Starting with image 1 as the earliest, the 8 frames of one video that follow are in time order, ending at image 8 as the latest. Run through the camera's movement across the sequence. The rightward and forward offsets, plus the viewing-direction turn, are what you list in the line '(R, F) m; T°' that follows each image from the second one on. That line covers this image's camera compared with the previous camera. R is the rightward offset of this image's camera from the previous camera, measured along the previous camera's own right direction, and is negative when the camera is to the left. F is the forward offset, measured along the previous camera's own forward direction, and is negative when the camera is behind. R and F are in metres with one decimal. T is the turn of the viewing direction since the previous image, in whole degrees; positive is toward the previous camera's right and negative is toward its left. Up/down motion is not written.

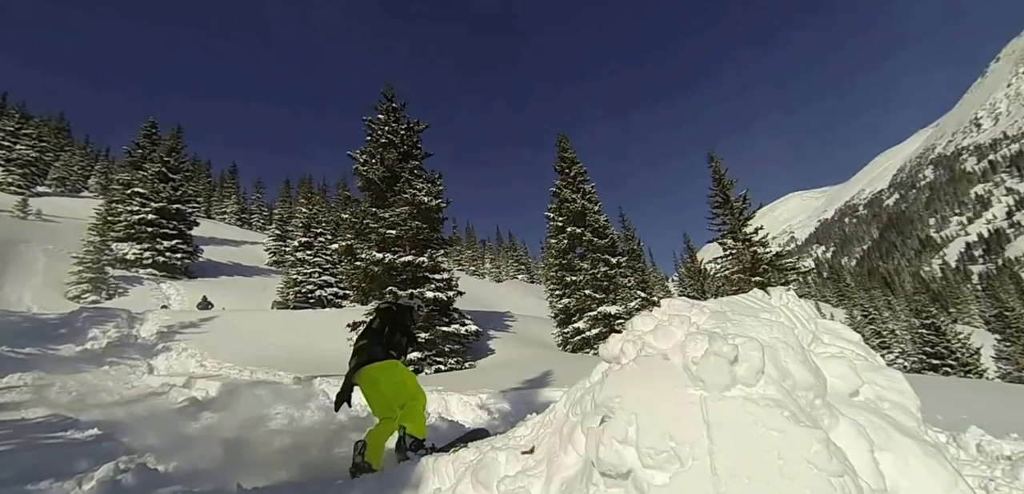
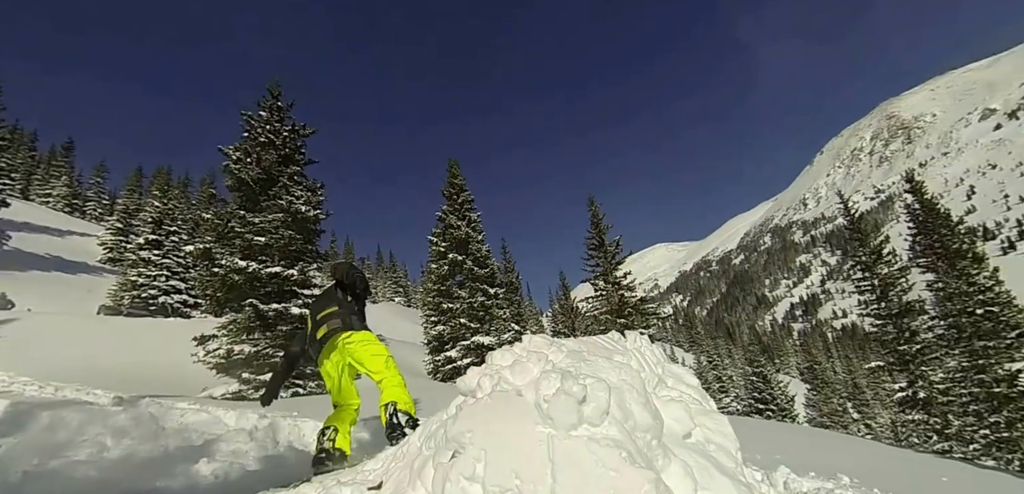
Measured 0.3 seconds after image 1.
(+0.1, 0.0) m; +12°
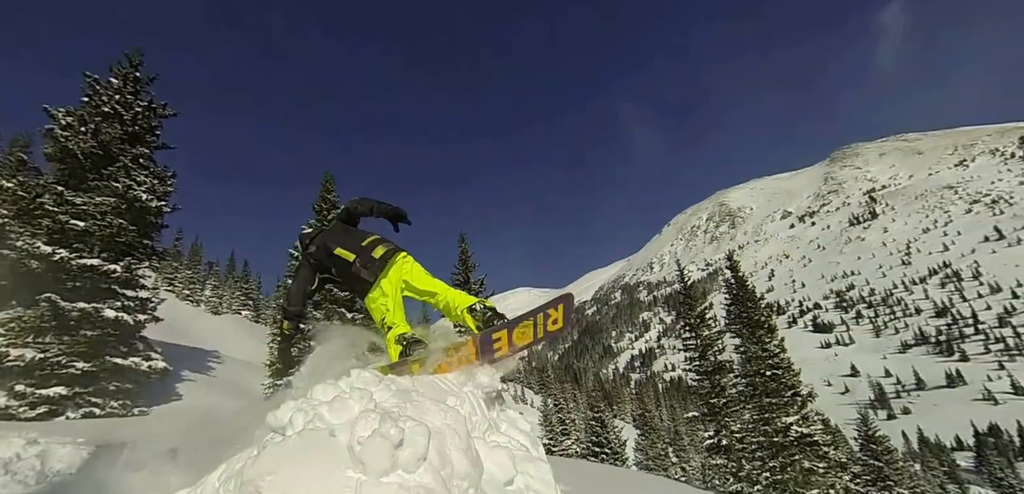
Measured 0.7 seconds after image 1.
(+0.2, 0.0) m; +14°
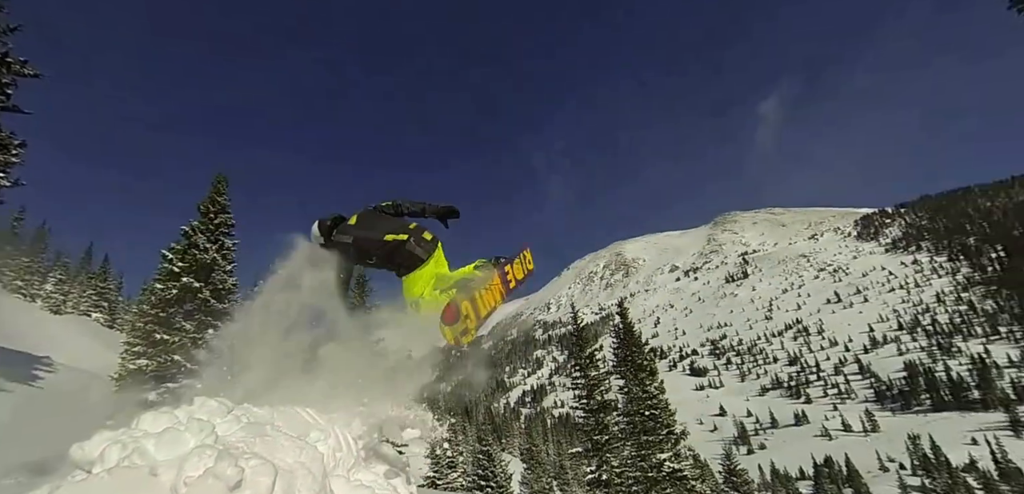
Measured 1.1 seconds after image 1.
(+0.2, +0.2) m; +10°
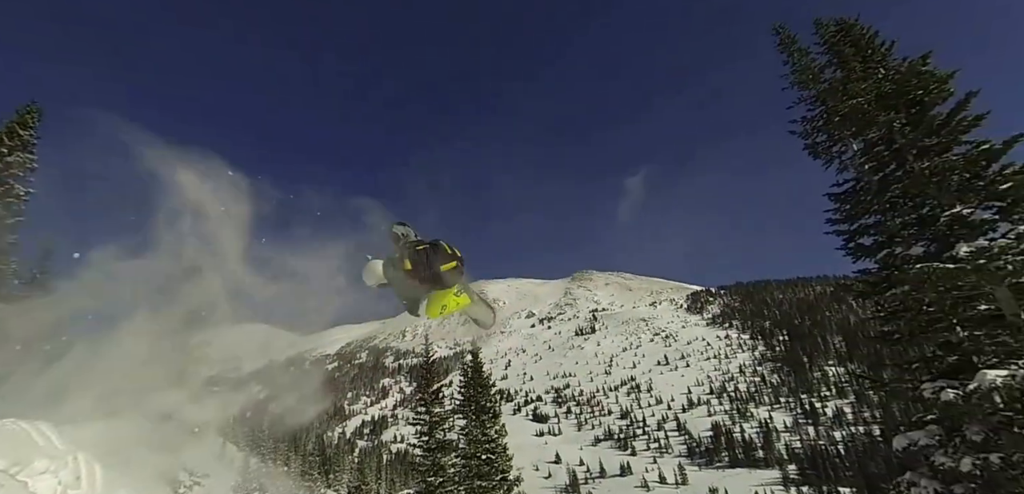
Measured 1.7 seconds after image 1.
(+0.1, +0.8) m; +14°
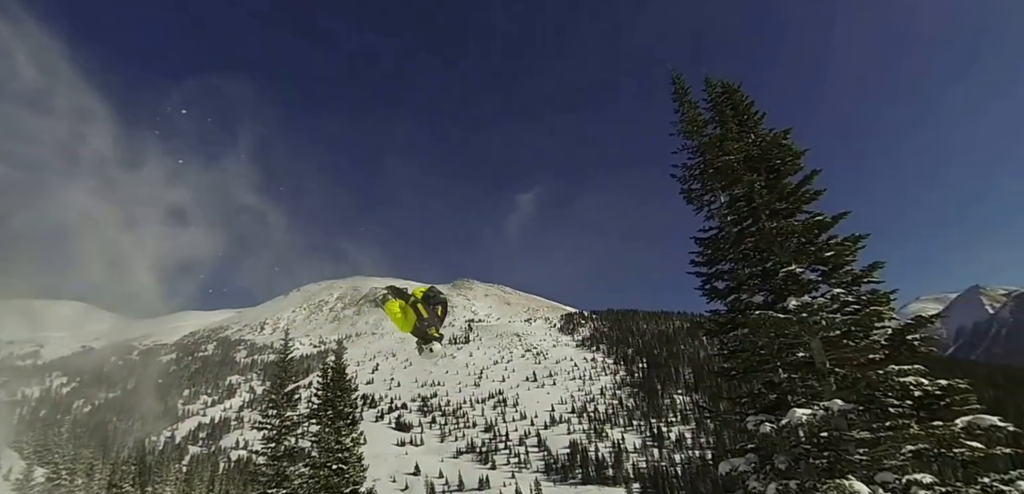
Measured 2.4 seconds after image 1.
(-0.1, +1.2) m; +12°
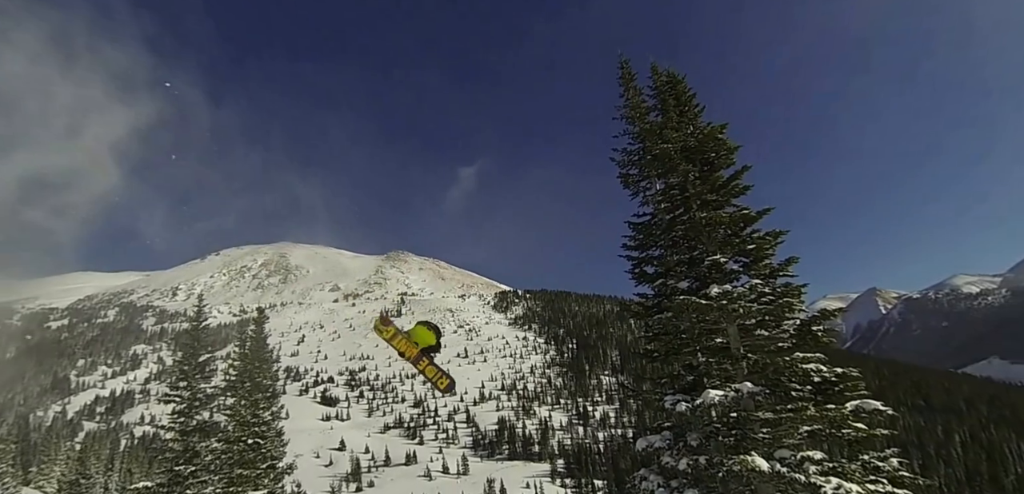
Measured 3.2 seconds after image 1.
(-0.4, +1.2) m; +7°
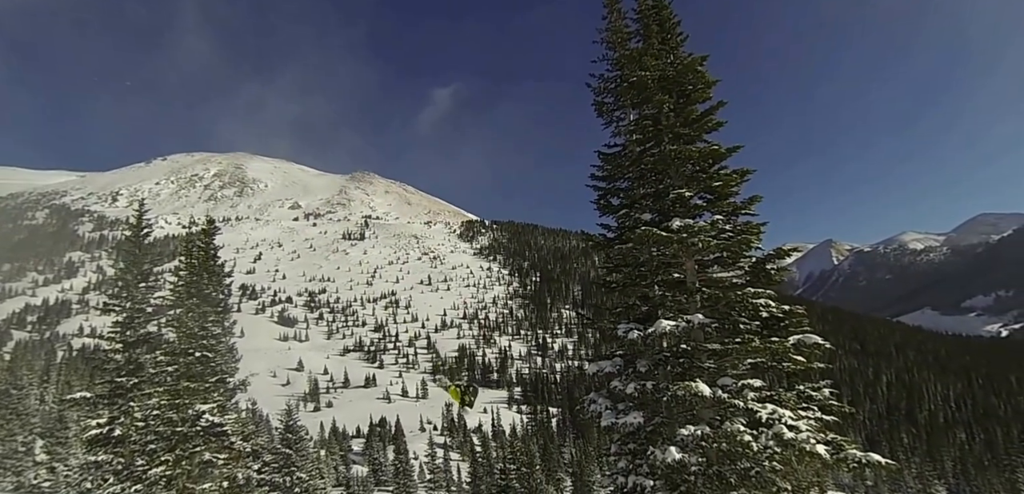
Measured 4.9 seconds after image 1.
(-0.3, +1.4) m; +4°
